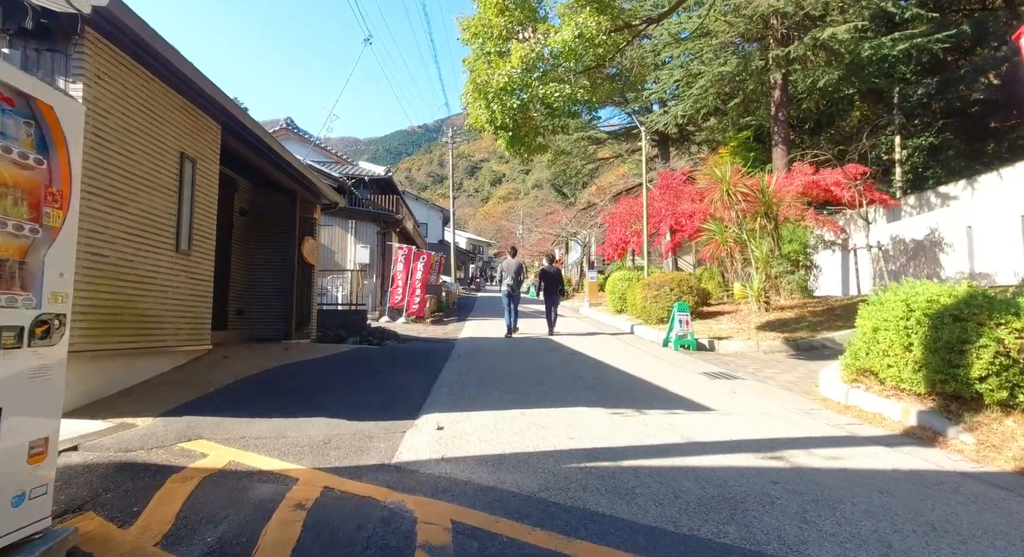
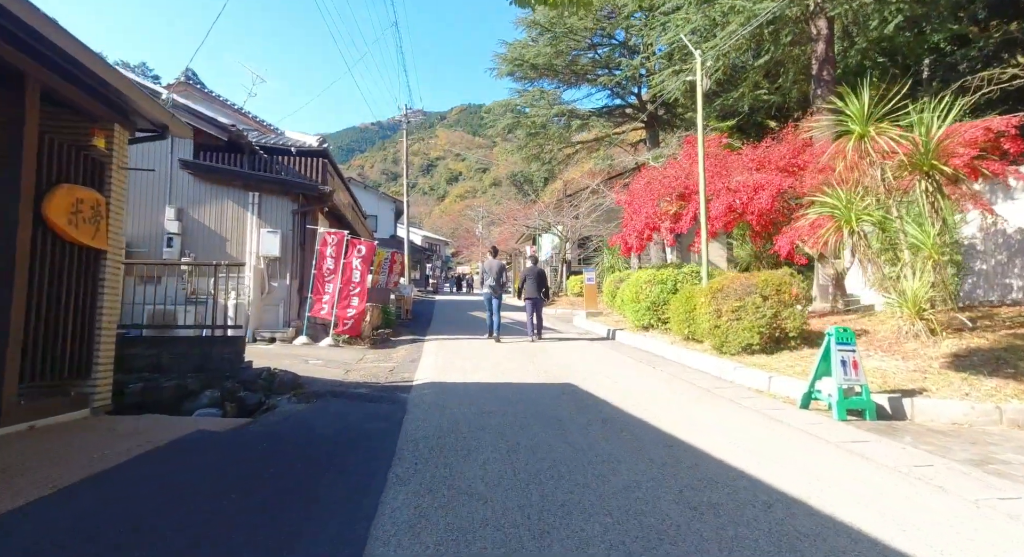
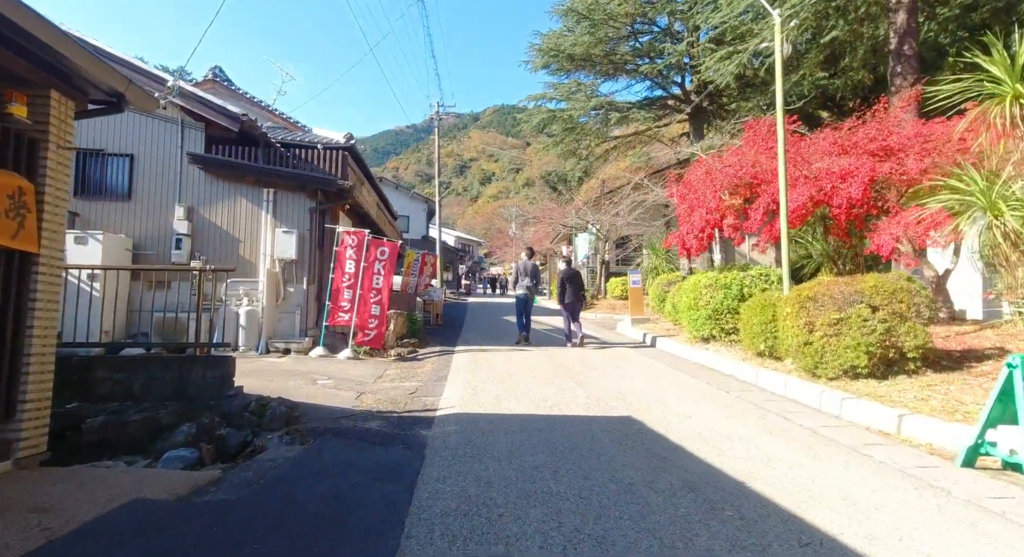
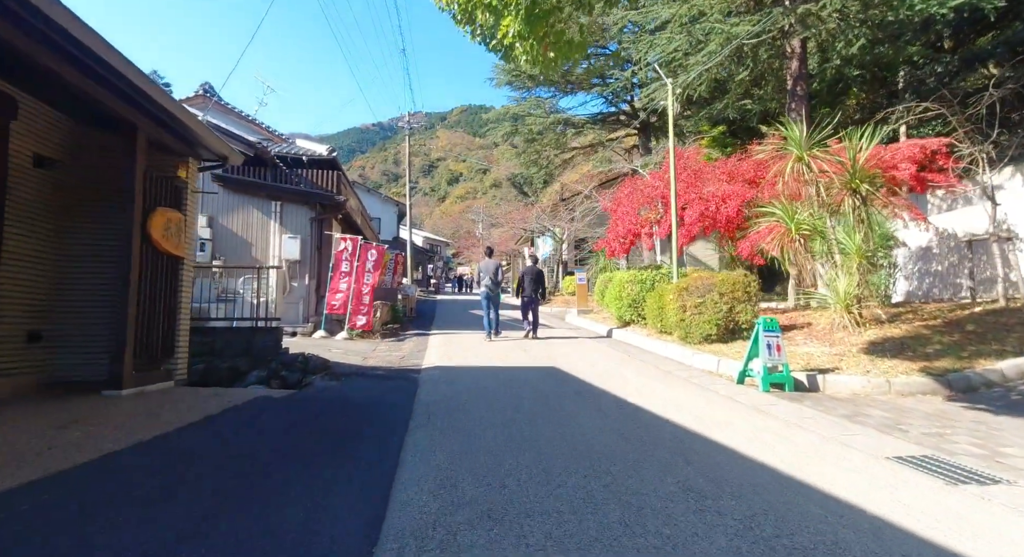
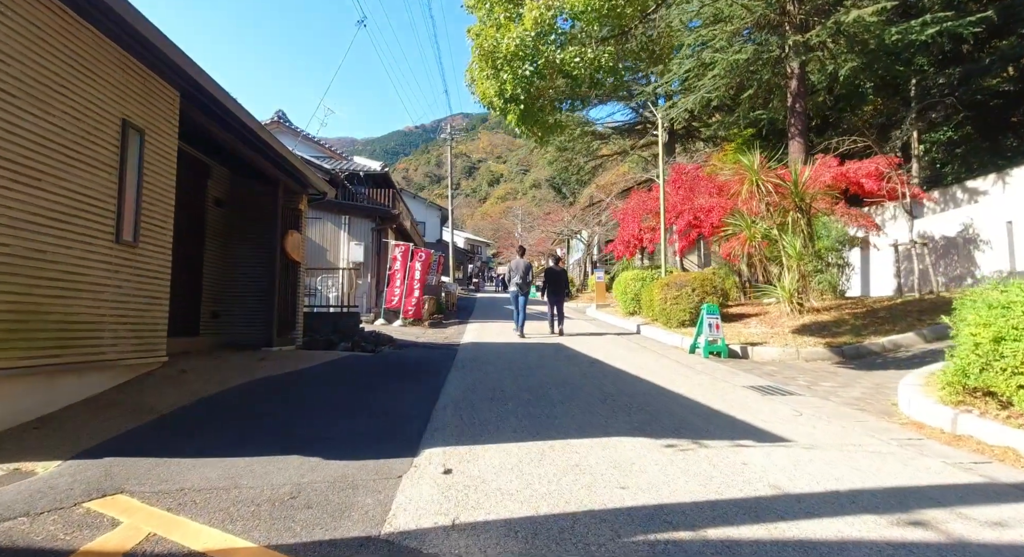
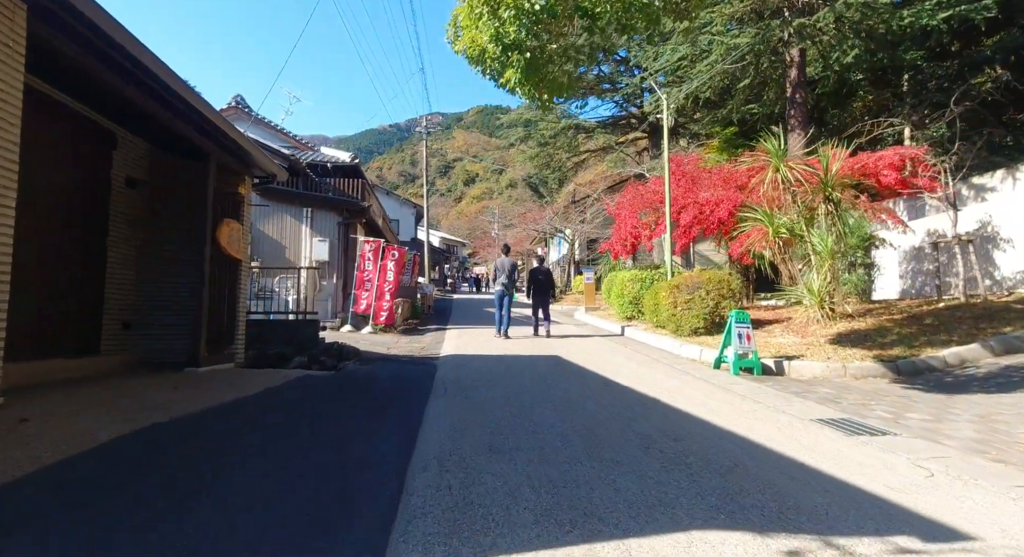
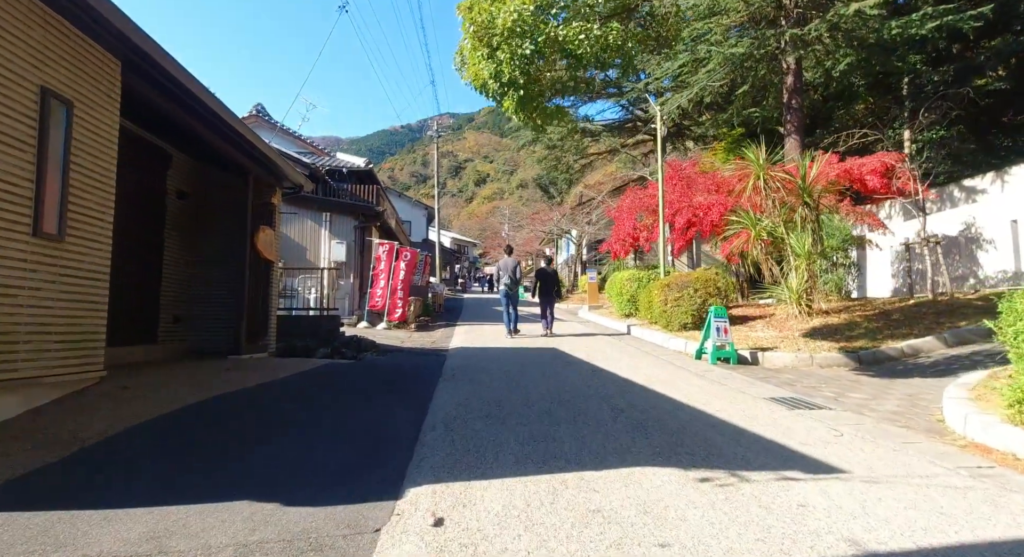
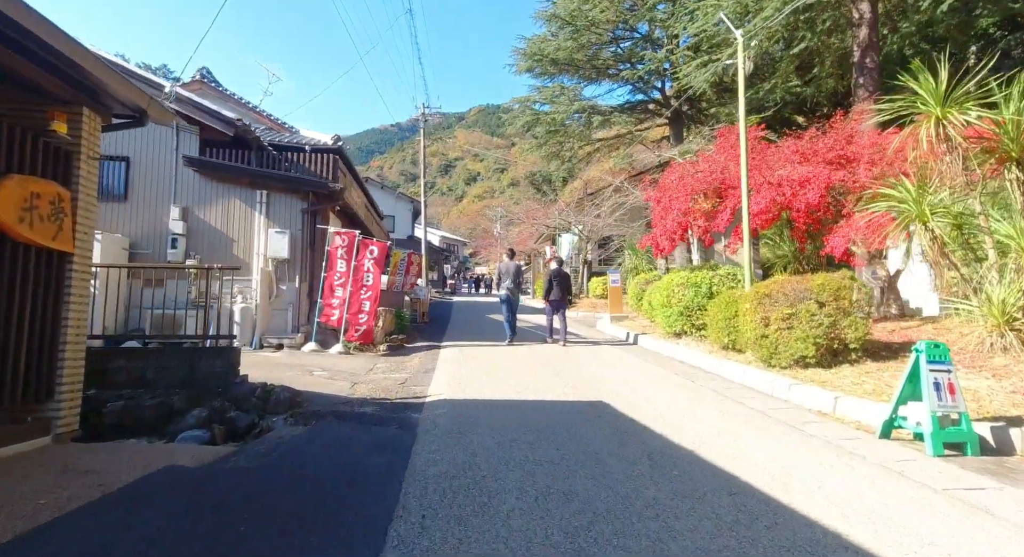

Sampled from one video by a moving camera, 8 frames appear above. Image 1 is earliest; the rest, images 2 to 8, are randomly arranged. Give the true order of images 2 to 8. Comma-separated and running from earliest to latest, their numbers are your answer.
5, 7, 6, 4, 2, 8, 3
